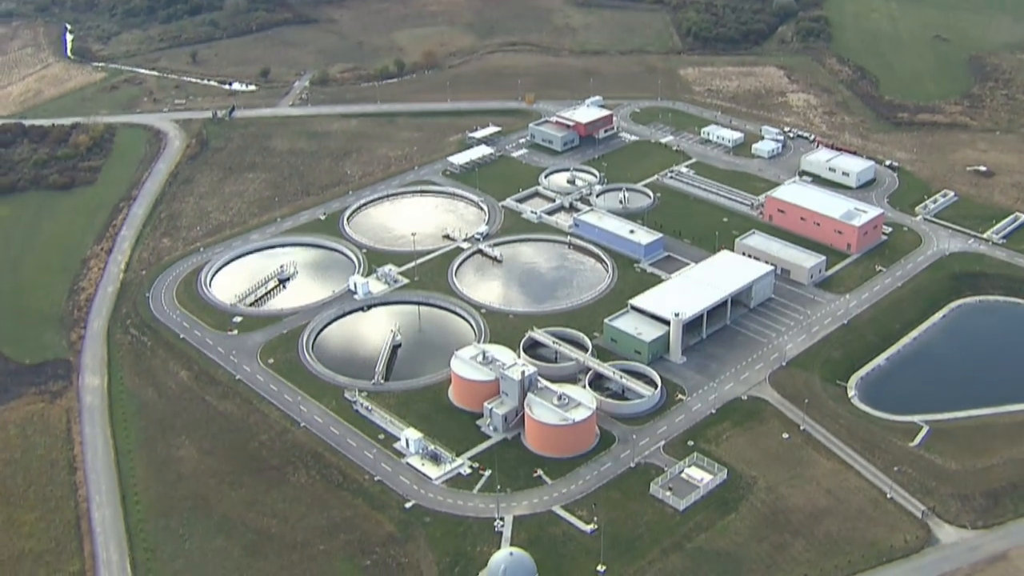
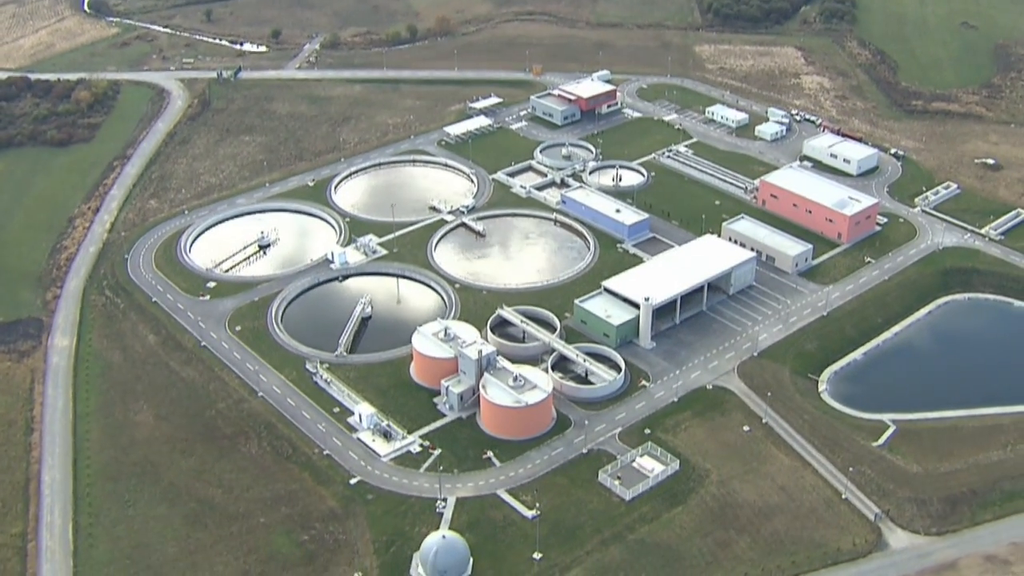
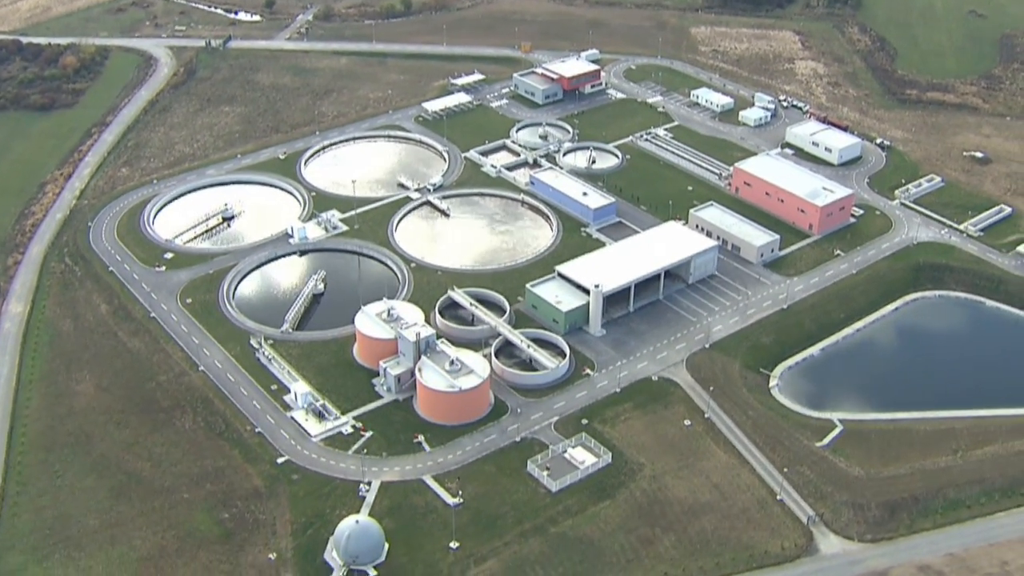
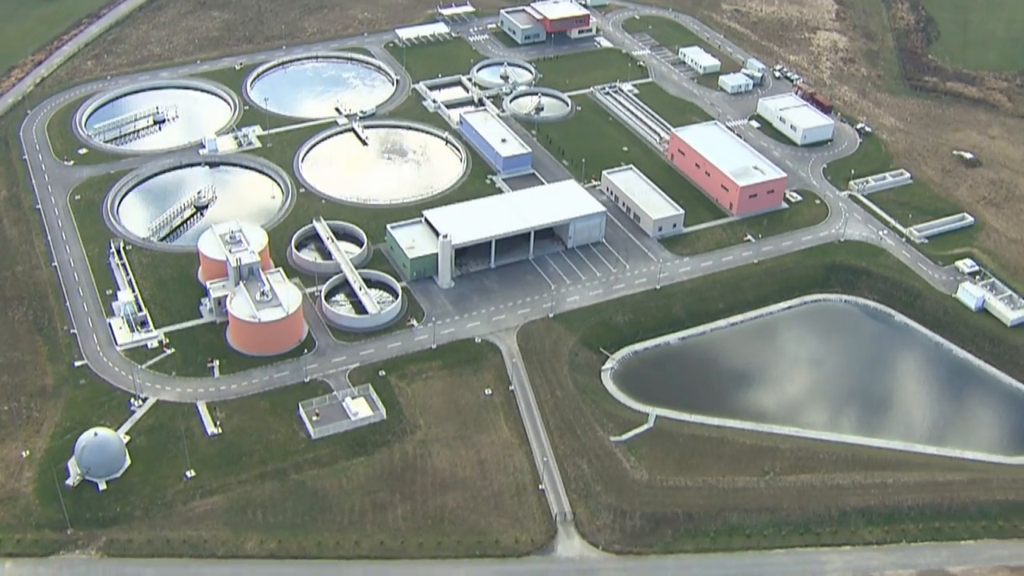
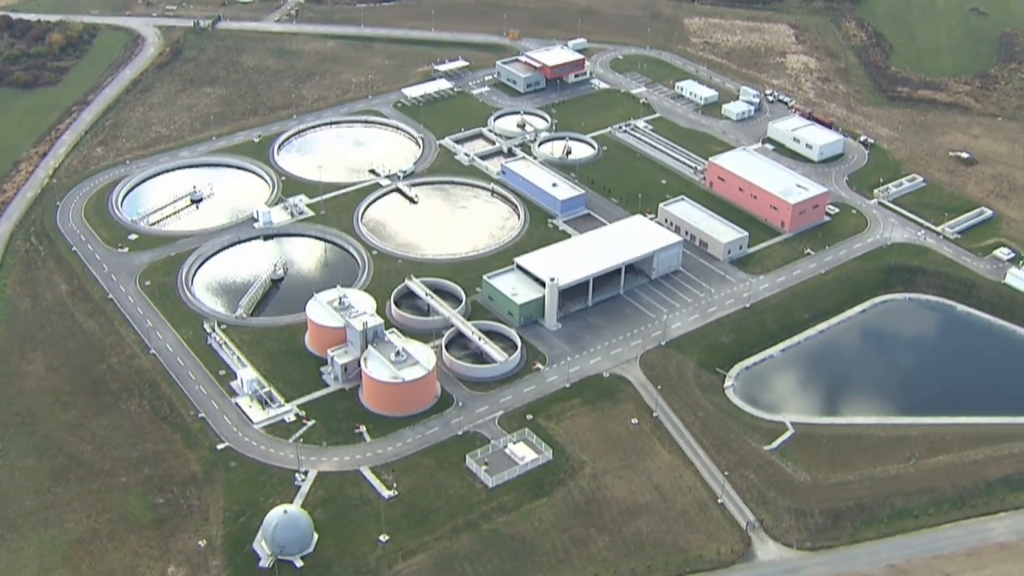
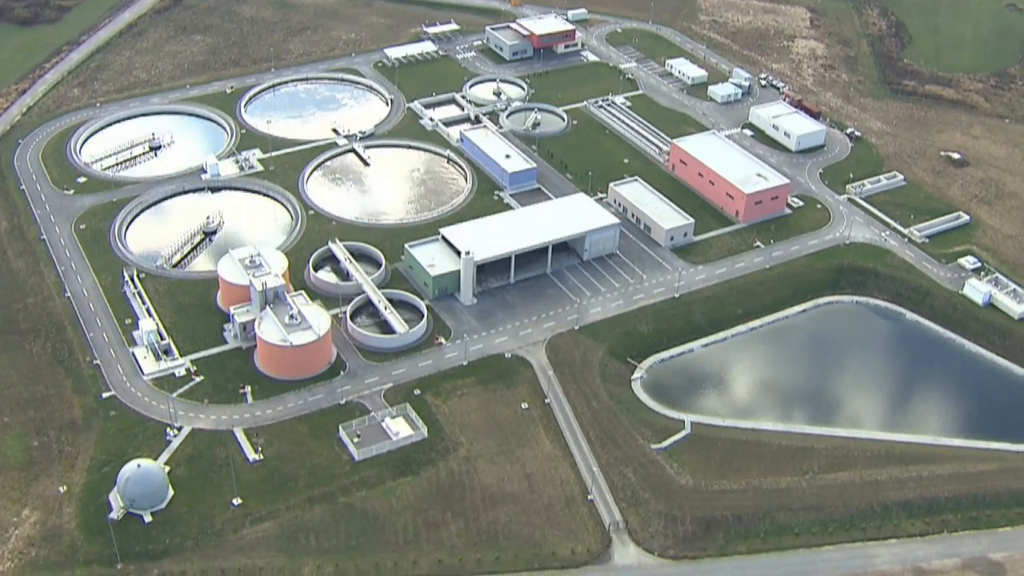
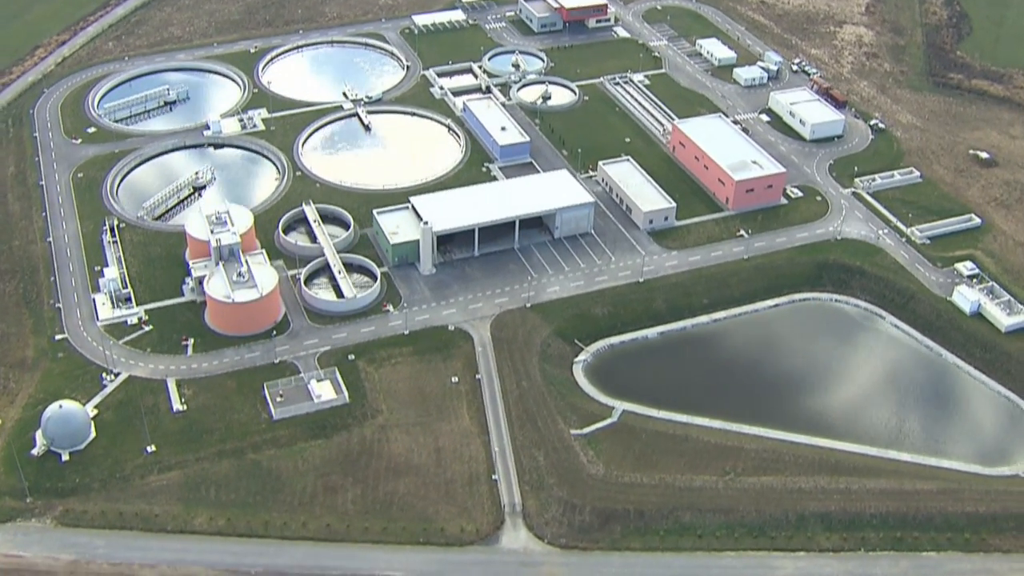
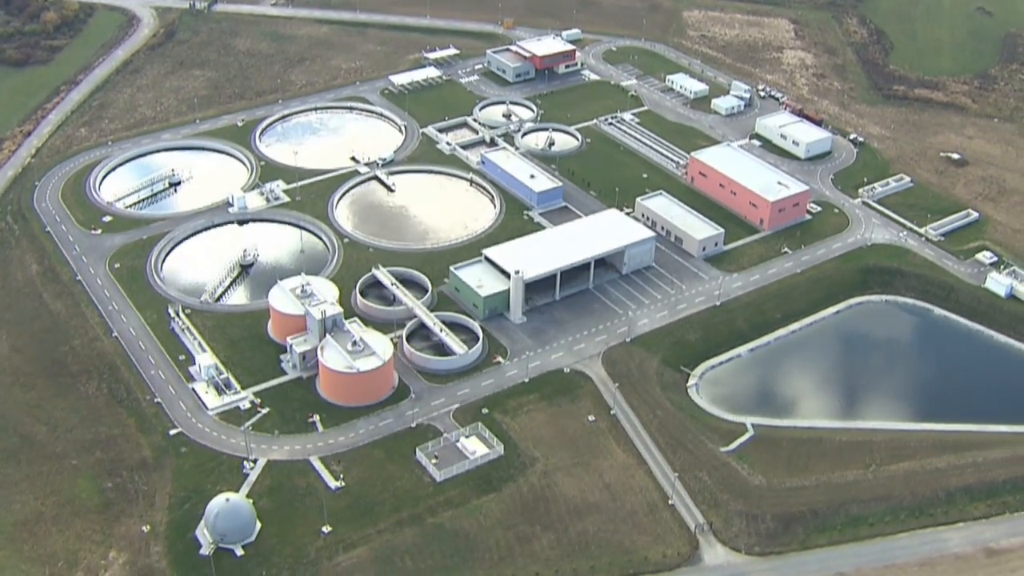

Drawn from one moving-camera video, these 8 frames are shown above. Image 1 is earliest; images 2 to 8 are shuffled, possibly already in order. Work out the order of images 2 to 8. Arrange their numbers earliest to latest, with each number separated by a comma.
2, 3, 5, 8, 6, 4, 7
